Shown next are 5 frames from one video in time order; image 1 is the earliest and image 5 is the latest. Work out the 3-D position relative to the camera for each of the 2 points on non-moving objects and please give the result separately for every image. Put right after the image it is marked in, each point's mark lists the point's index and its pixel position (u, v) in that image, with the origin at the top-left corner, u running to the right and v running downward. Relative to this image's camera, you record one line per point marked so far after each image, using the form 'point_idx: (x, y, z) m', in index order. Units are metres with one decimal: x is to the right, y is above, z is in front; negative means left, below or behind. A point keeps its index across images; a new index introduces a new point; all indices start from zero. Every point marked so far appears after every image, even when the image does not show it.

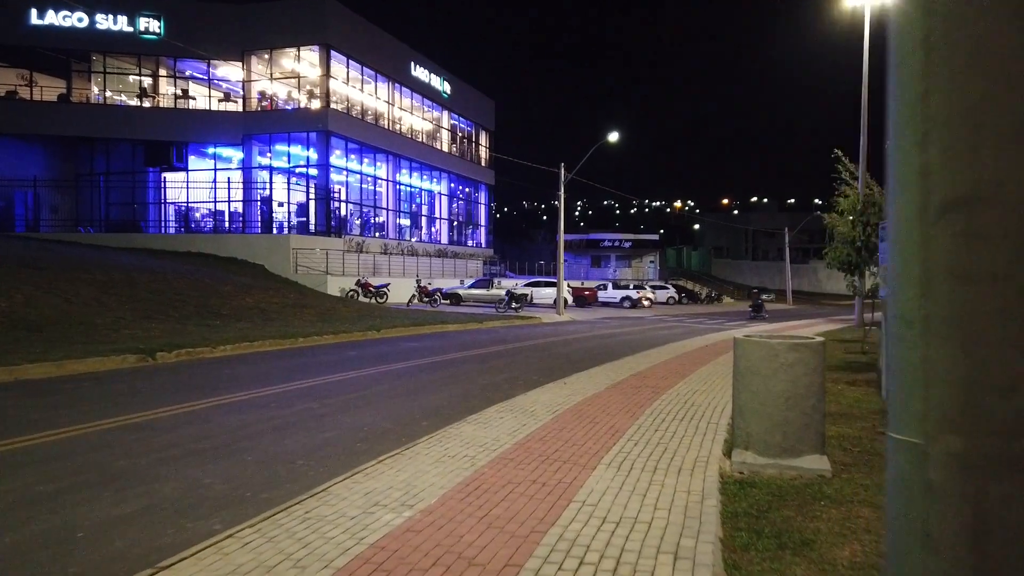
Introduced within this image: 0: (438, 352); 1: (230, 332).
0: (-1.9, -1.7, +19.6) m
1: (-7.3, -1.2, +19.4) m
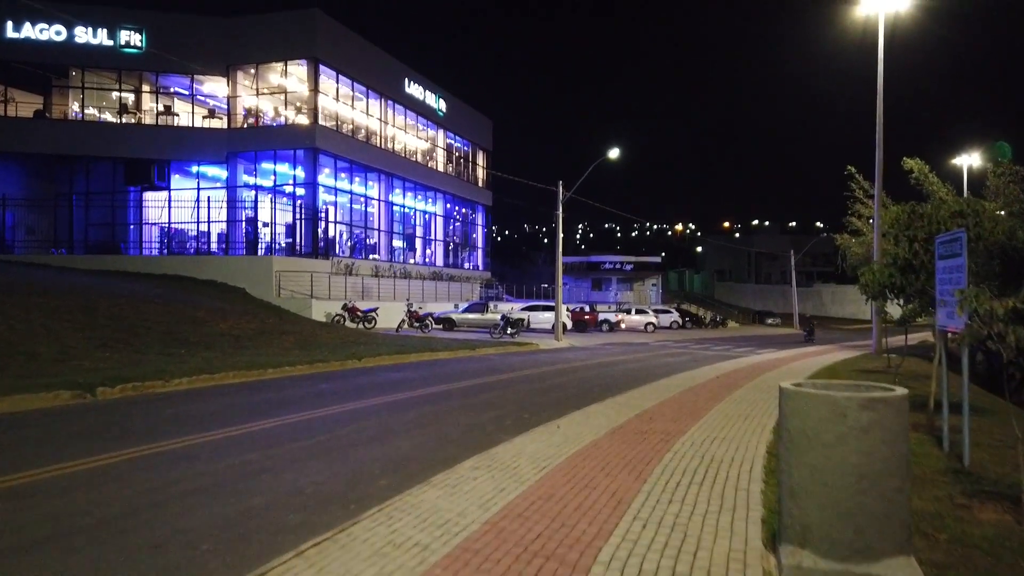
0: (-2.1, -2.3, +17.8) m
1: (-7.5, -1.8, +17.6) m
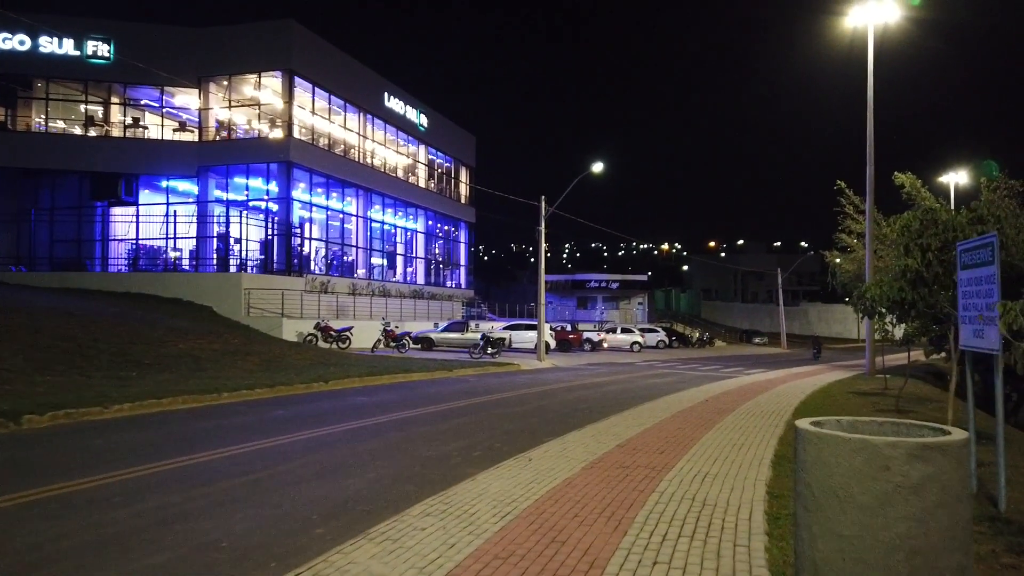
0: (-2.6, -2.6, +16.5) m
1: (-8.0, -2.1, +16.3) m
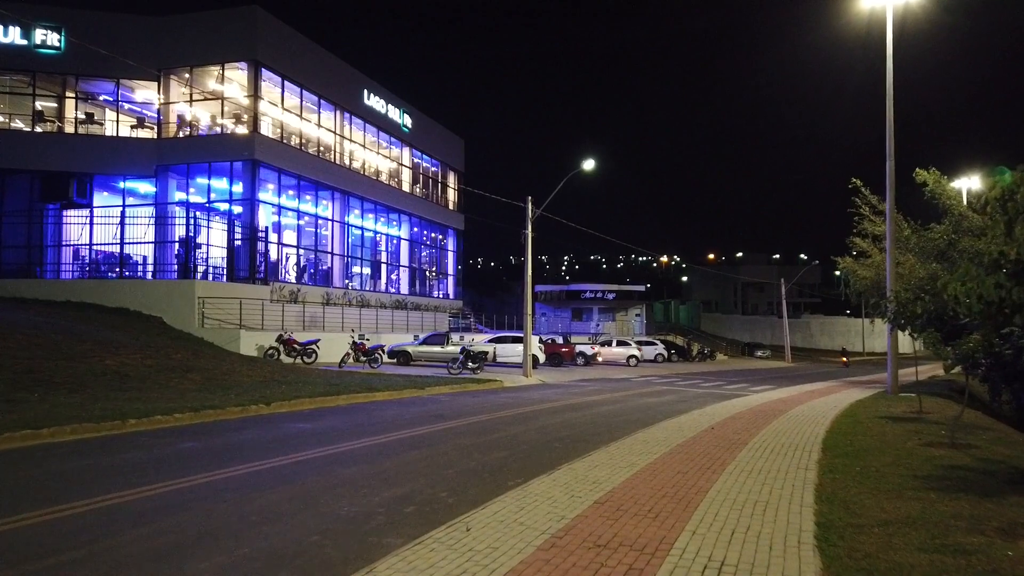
0: (-3.3, -2.7, +13.7) m
1: (-8.6, -2.2, +13.5) m
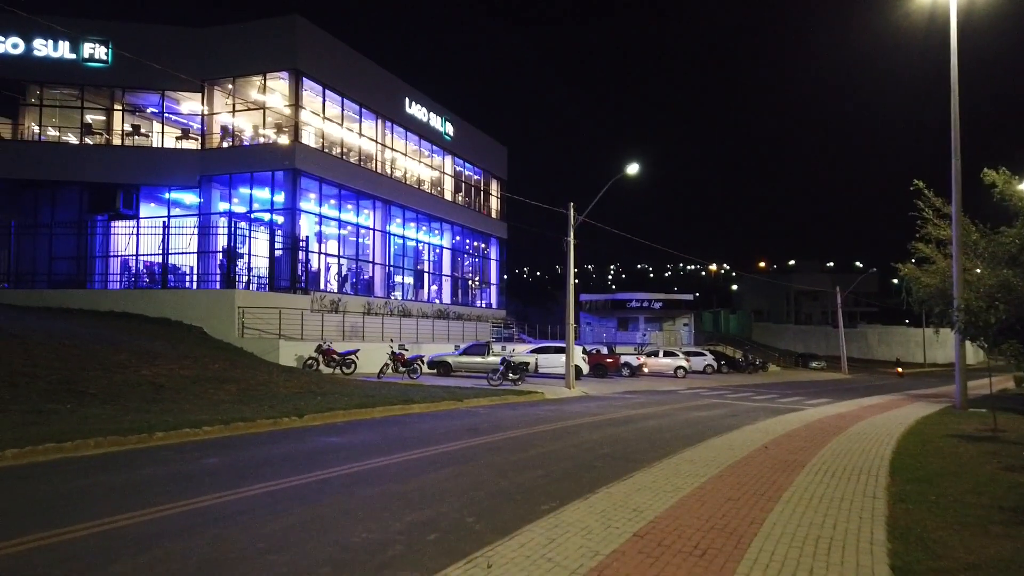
0: (-2.6, -2.9, +13.1) m
1: (-8.0, -2.4, +13.2) m
